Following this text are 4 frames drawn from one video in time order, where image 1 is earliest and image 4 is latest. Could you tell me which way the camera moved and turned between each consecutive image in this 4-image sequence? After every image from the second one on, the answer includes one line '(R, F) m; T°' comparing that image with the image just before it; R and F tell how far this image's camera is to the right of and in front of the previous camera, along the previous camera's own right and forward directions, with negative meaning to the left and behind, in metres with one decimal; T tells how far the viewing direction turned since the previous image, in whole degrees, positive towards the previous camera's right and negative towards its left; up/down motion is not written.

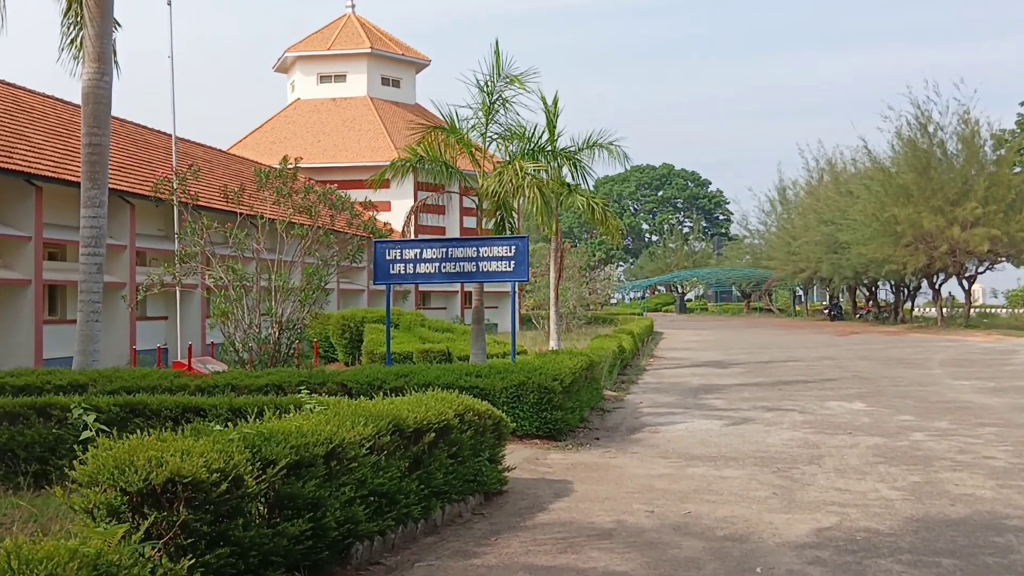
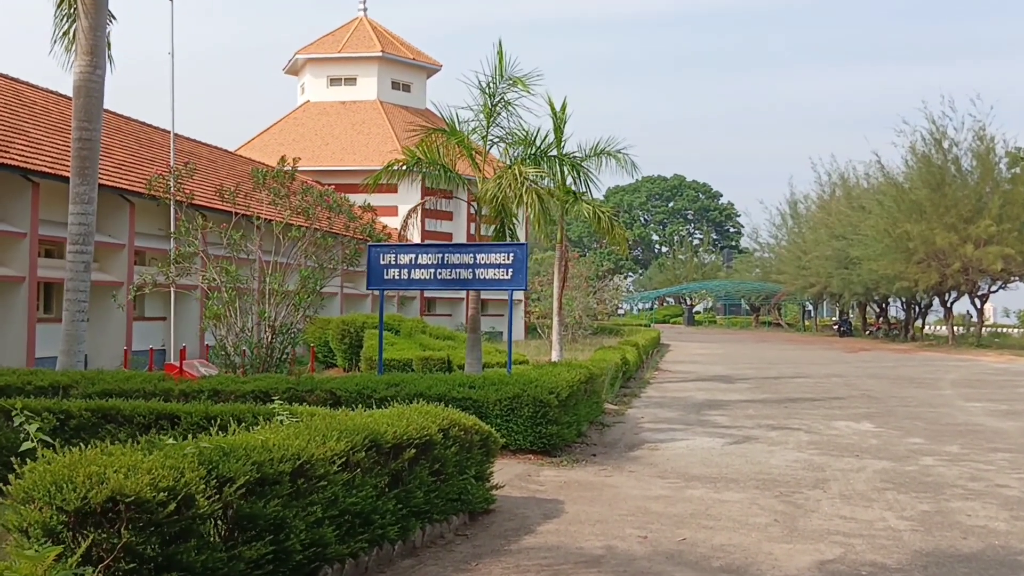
(+0.1, +0.4) m; -1°
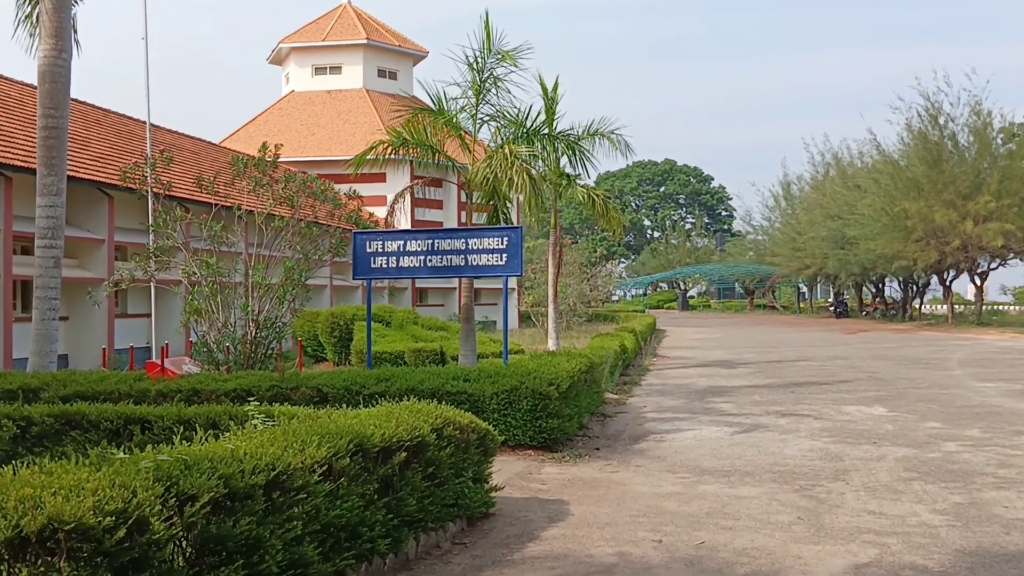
(0.0, +0.6) m; 0°
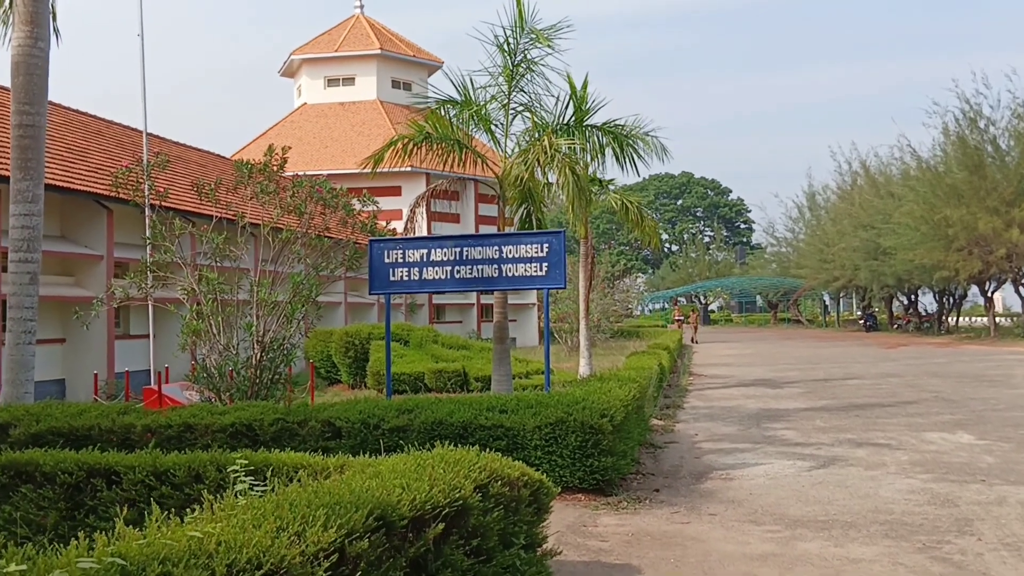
(-0.3, +1.4) m; -1°
